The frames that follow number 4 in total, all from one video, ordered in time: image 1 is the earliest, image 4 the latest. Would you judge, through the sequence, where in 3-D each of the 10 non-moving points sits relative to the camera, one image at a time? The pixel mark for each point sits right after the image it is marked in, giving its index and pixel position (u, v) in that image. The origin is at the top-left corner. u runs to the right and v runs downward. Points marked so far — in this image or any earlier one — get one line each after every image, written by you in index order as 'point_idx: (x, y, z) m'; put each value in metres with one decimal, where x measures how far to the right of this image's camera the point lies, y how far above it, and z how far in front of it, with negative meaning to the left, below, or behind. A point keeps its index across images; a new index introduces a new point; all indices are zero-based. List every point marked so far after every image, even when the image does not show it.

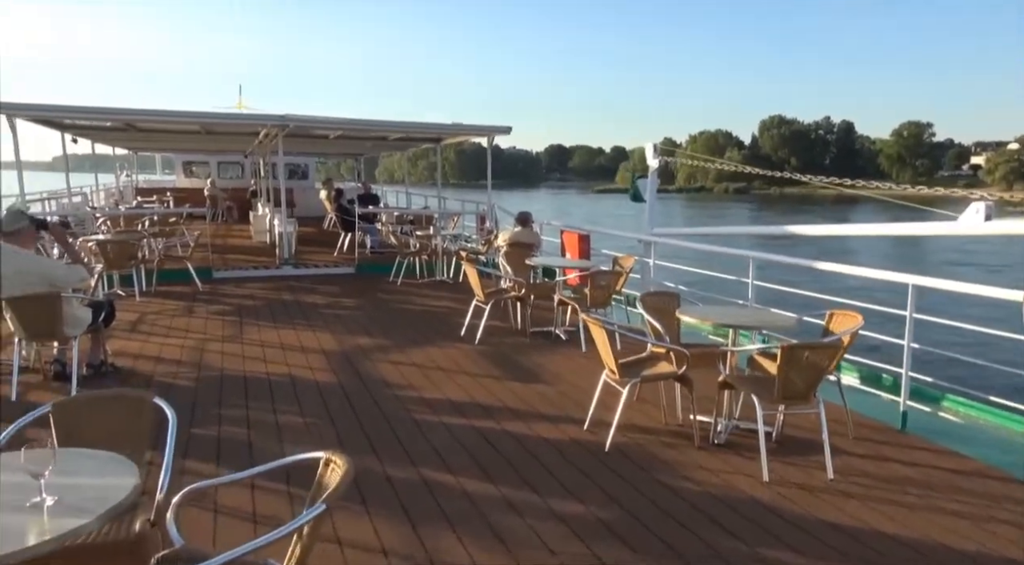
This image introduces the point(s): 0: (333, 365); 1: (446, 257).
0: (-1.3, -0.6, +4.9) m
1: (-0.9, +0.3, +8.8) m
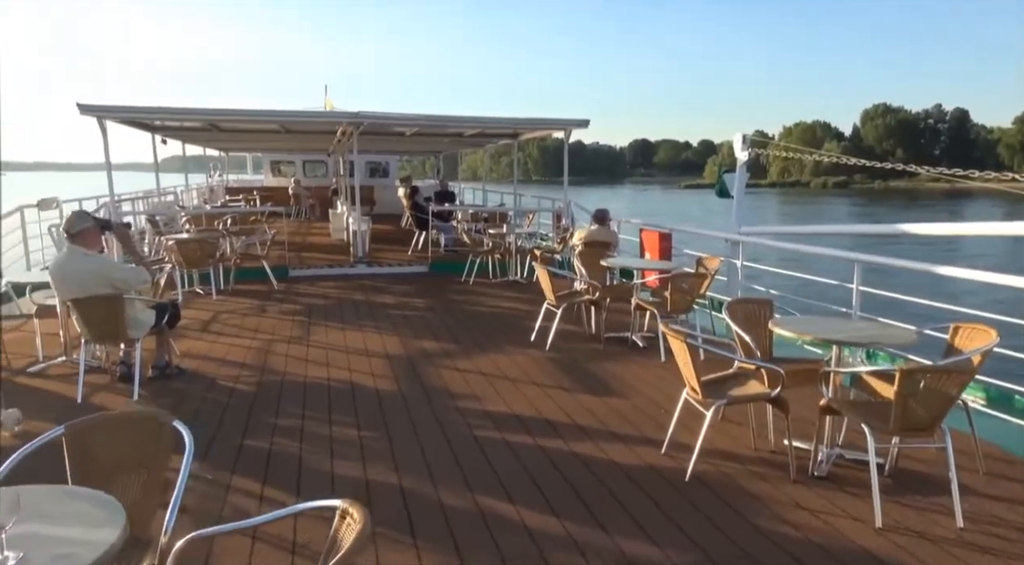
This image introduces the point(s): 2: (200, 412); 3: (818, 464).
0: (-0.8, -0.6, +4.6) m
1: (+0.1, +0.3, +8.5) m
2: (-1.8, -0.7, +3.8) m
3: (+1.4, -0.8, +3.1) m
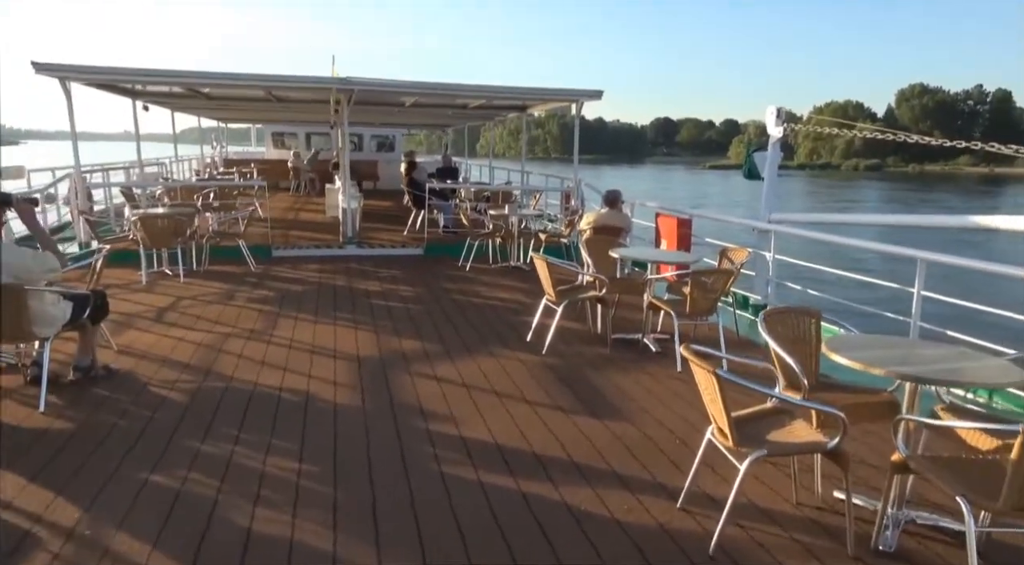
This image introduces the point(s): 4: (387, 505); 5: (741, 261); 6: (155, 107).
0: (-0.9, -0.6, +3.9) m
1: (+0.1, +0.5, +7.7) m
2: (-1.9, -0.7, +3.2) m
3: (+1.3, -0.9, +2.4) m
4: (-0.5, -0.8, +2.6) m
5: (+1.7, +0.2, +4.9) m
6: (-5.6, +2.8, +10.7) m
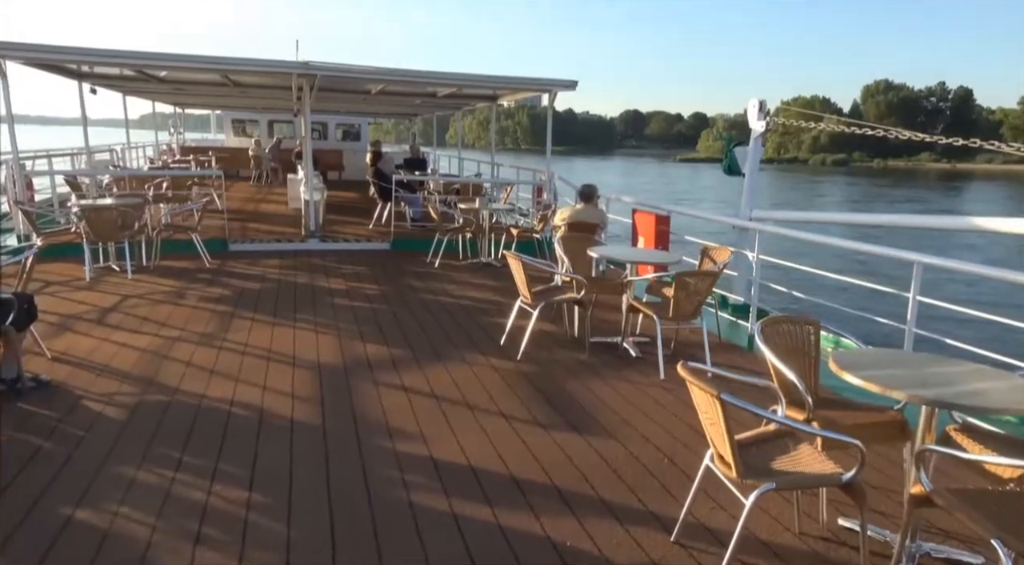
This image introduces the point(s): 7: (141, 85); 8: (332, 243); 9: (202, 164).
0: (-1.0, -0.6, +3.6) m
1: (-0.2, +0.5, +7.4) m
2: (-2.0, -0.7, +2.8) m
3: (+1.2, -0.9, +2.2) m
4: (-0.5, -0.9, +2.3) m
5: (+1.5, +0.1, +4.7) m
6: (-6.1, +2.9, +10.1) m
7: (-5.3, +2.8, +9.5) m
8: (-2.1, +0.5, +7.8) m
9: (-5.8, +2.2, +12.7) m
